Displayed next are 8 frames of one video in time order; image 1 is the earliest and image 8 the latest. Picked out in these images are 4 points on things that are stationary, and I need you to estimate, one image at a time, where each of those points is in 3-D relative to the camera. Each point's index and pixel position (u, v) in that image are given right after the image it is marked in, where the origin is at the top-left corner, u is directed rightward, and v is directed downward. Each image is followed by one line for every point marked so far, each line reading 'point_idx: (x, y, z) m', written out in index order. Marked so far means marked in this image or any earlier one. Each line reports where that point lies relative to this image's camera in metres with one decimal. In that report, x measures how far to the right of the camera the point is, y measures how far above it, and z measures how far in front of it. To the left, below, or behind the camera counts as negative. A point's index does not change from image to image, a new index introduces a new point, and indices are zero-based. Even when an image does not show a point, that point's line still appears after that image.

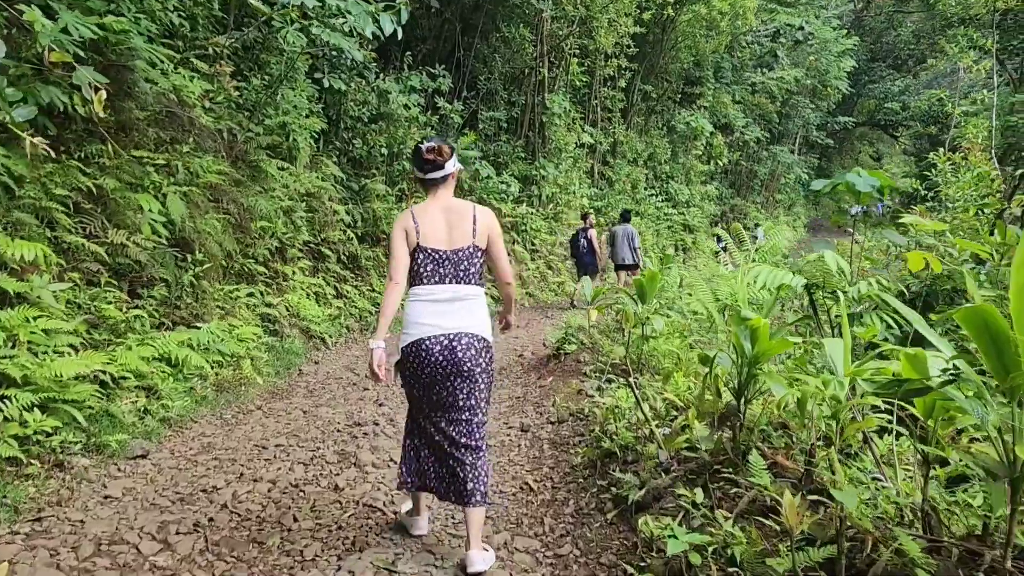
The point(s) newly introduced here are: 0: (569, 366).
0: (+0.4, -0.6, +6.3) m
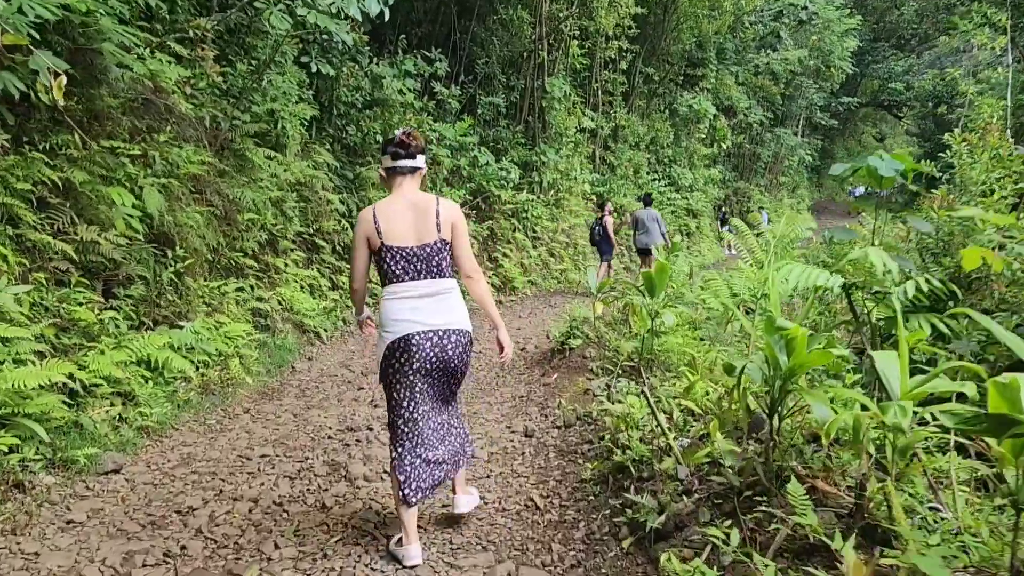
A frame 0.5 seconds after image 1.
0: (+0.4, -0.5, +6.0) m
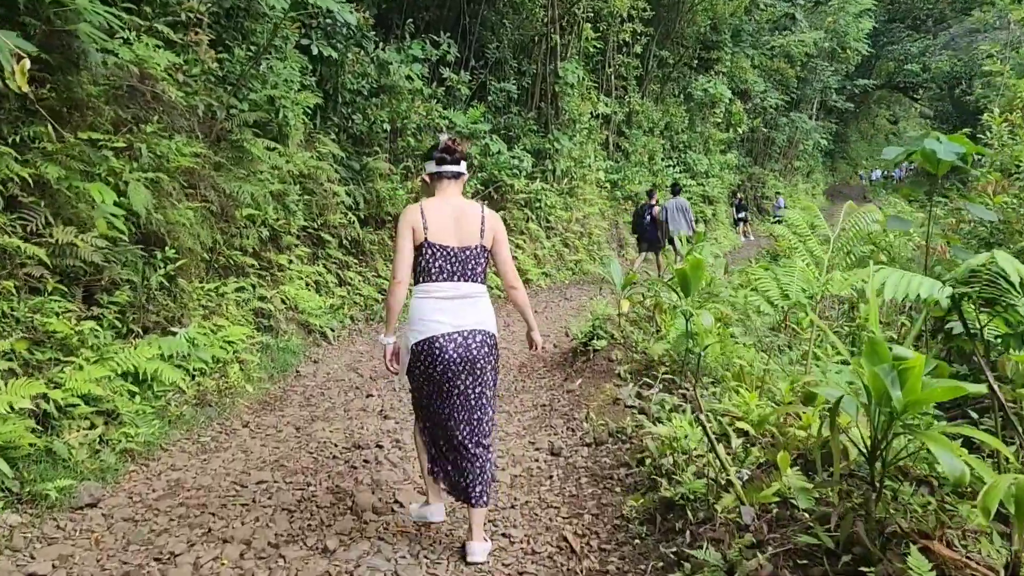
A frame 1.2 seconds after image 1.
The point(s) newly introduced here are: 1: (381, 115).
0: (+0.6, -0.5, +5.5) m
1: (-1.5, +2.0, +9.6) m
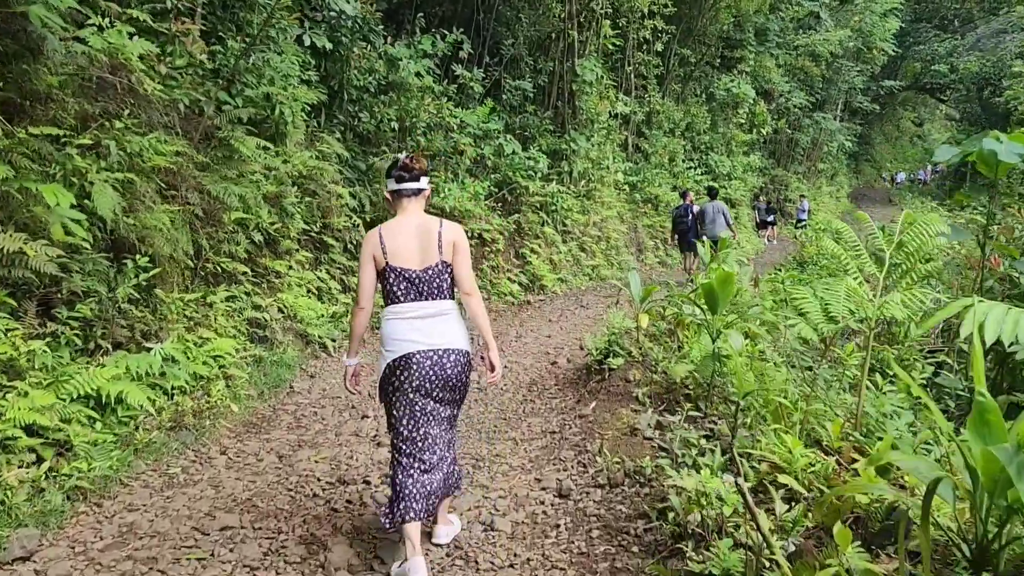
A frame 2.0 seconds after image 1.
0: (+0.6, -0.6, +5.0) m
1: (-1.4, +2.0, +9.2) m
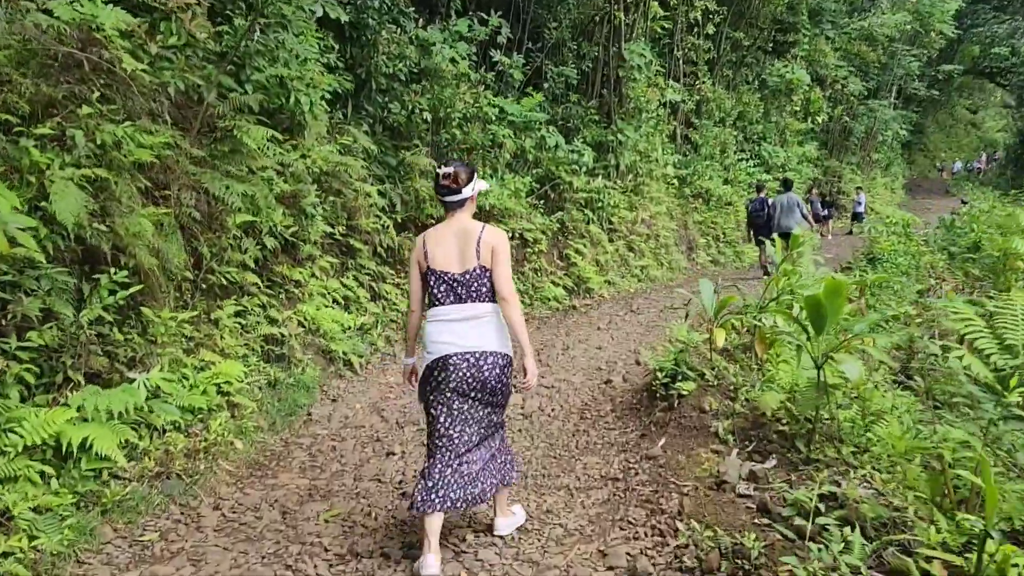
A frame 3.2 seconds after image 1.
0: (+0.9, -0.7, +4.2) m
1: (-0.9, +1.9, +8.4) m
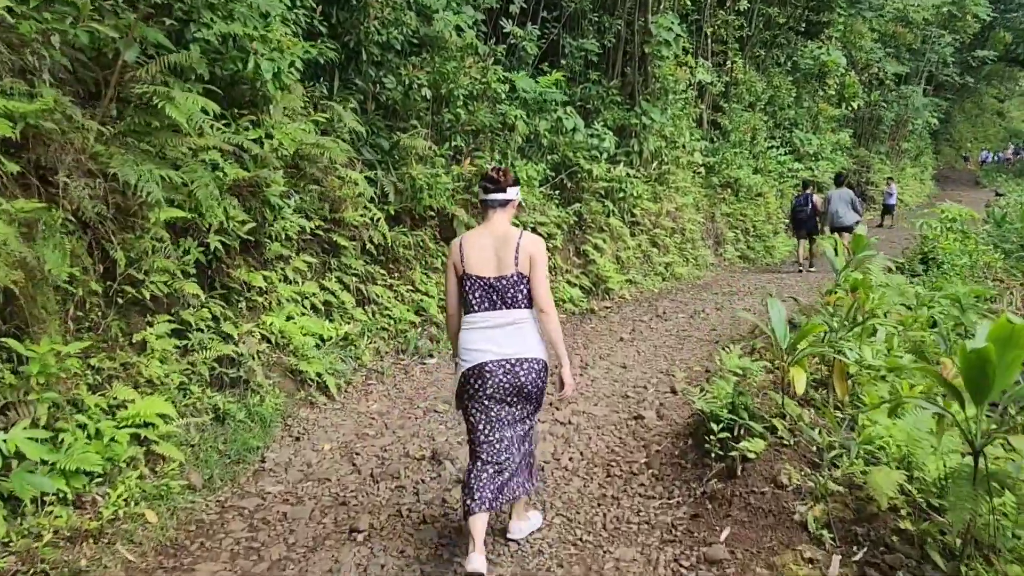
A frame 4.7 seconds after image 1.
0: (+0.9, -0.8, +3.1) m
1: (-0.8, +1.9, +7.3) m
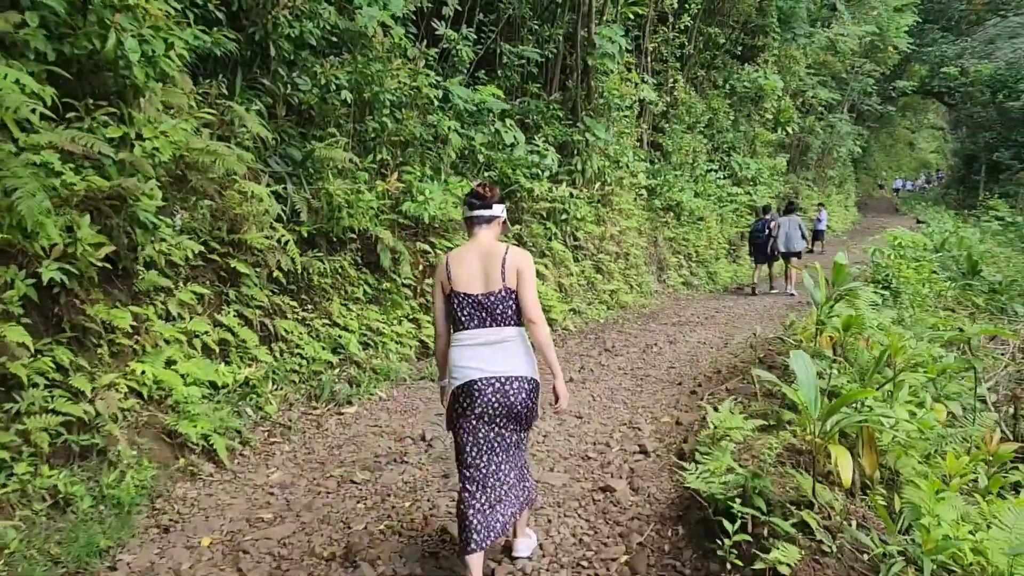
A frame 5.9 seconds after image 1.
0: (+0.8, -0.9, +2.2) m
1: (-1.3, +1.6, +6.3) m
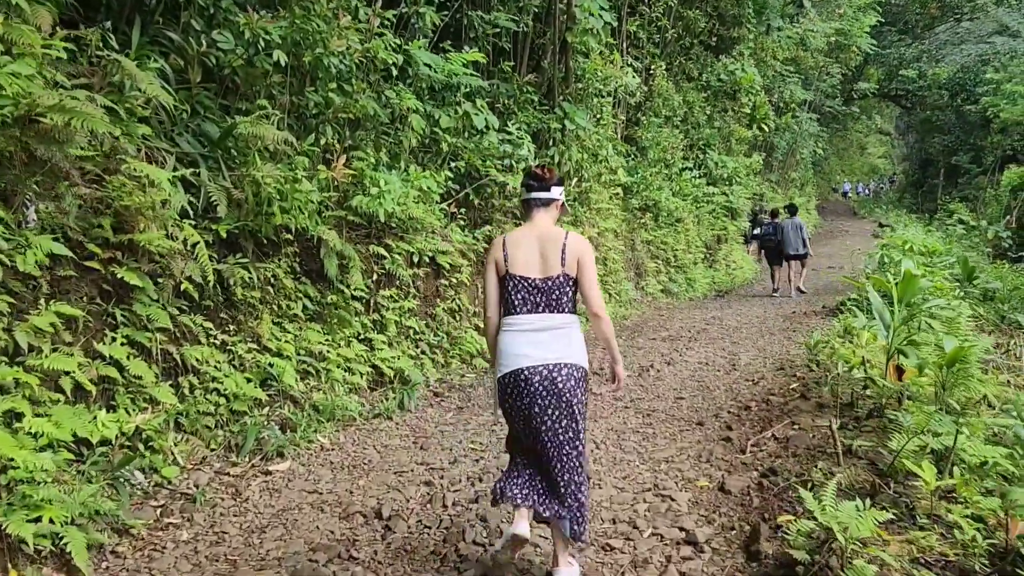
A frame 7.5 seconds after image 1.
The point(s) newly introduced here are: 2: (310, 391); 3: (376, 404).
0: (+0.9, -1.0, +1.0) m
1: (-1.5, +1.5, +5.0) m
2: (-1.2, -0.6, +4.8) m
3: (-0.9, -0.7, +5.2) m
